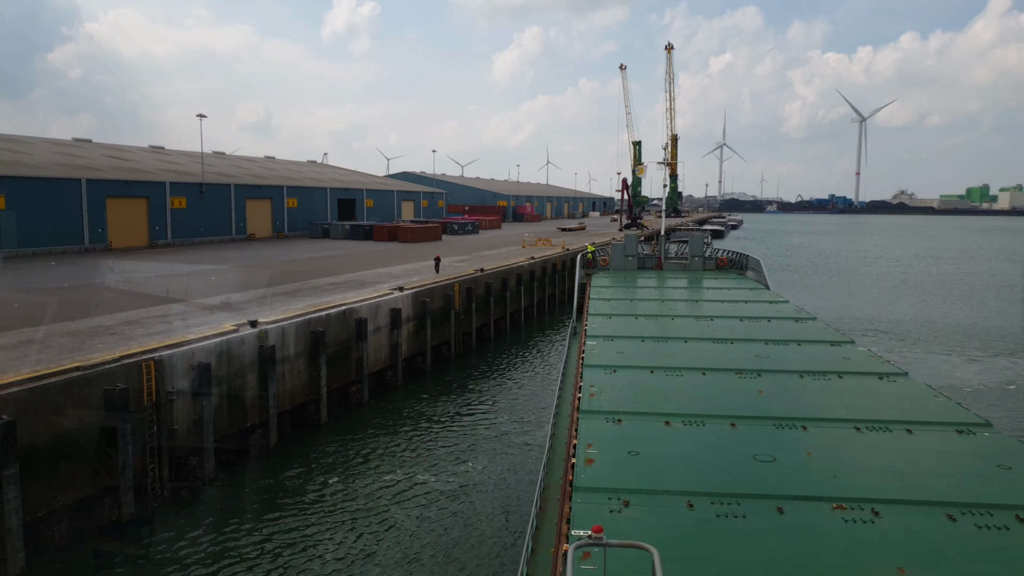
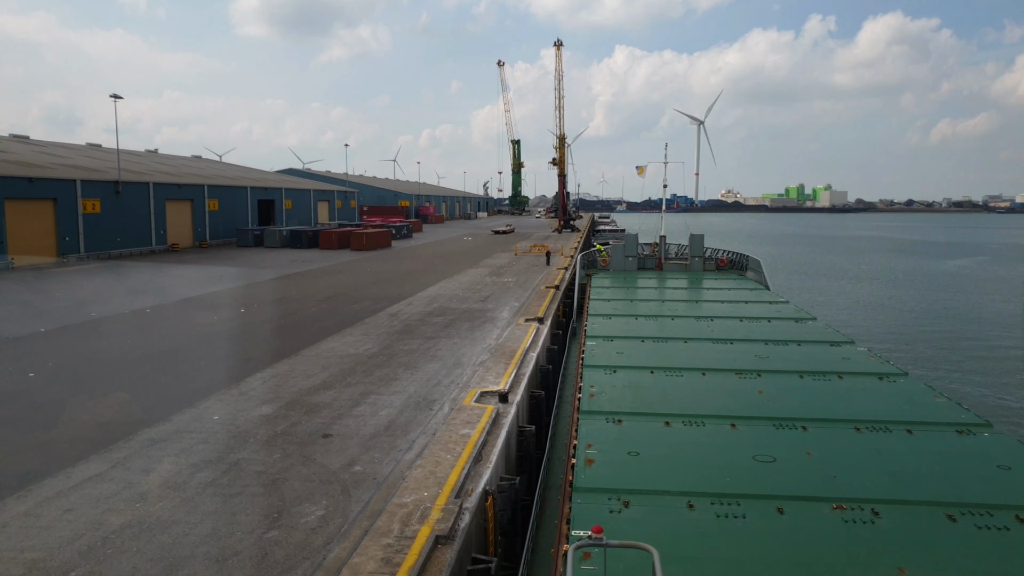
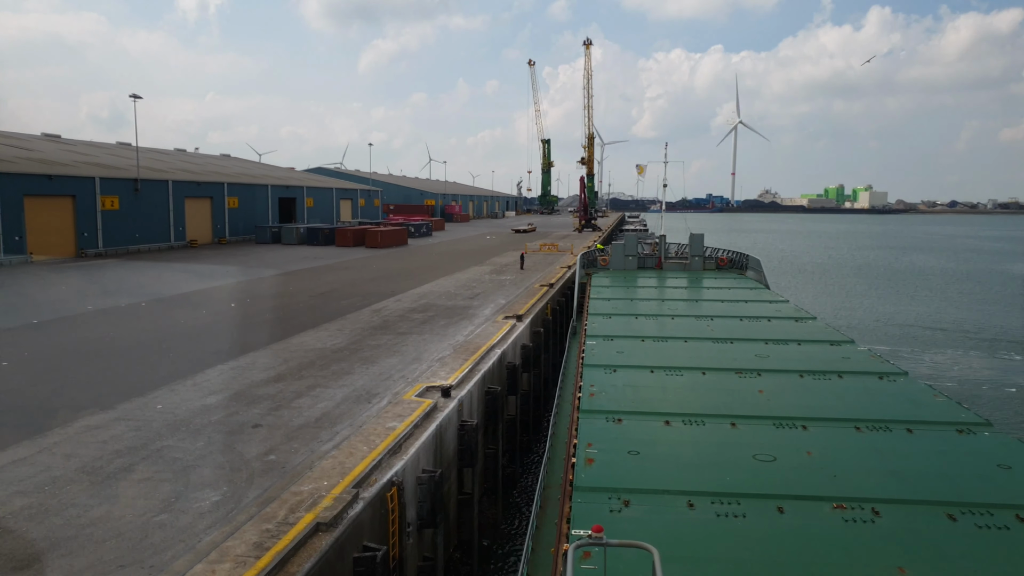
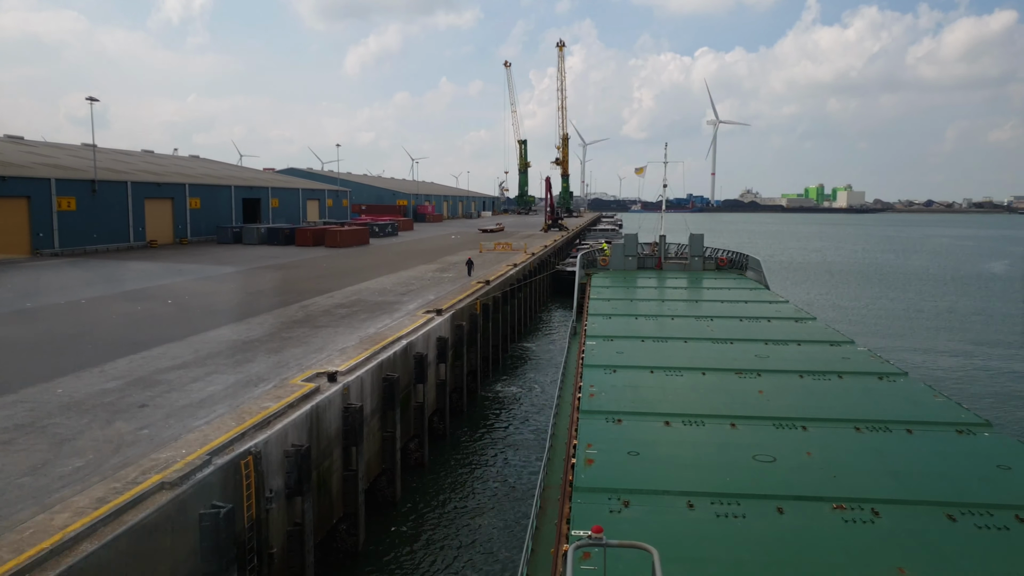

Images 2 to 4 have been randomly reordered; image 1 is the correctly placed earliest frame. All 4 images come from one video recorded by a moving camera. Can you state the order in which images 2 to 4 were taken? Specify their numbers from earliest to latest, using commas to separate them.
4, 3, 2
